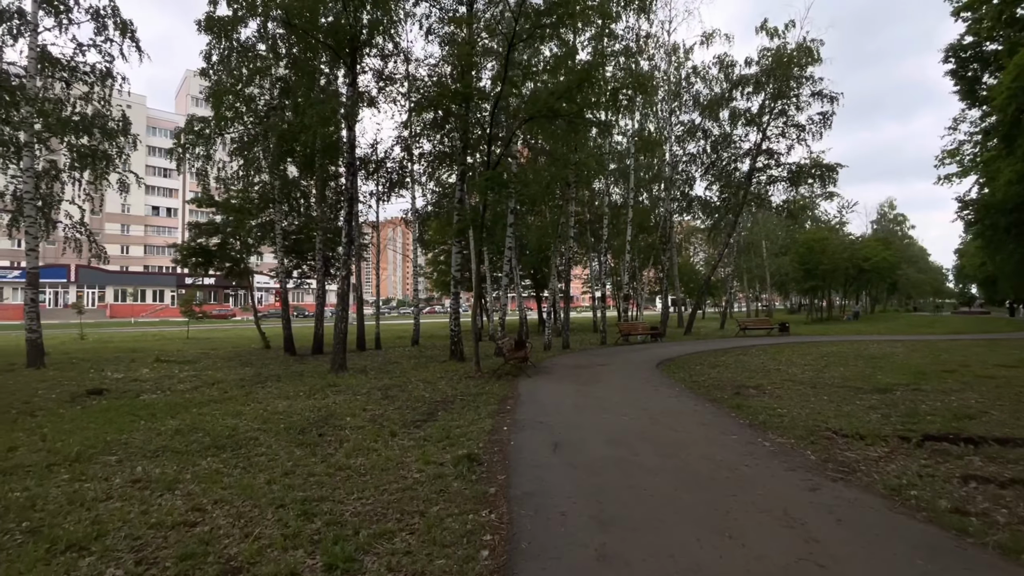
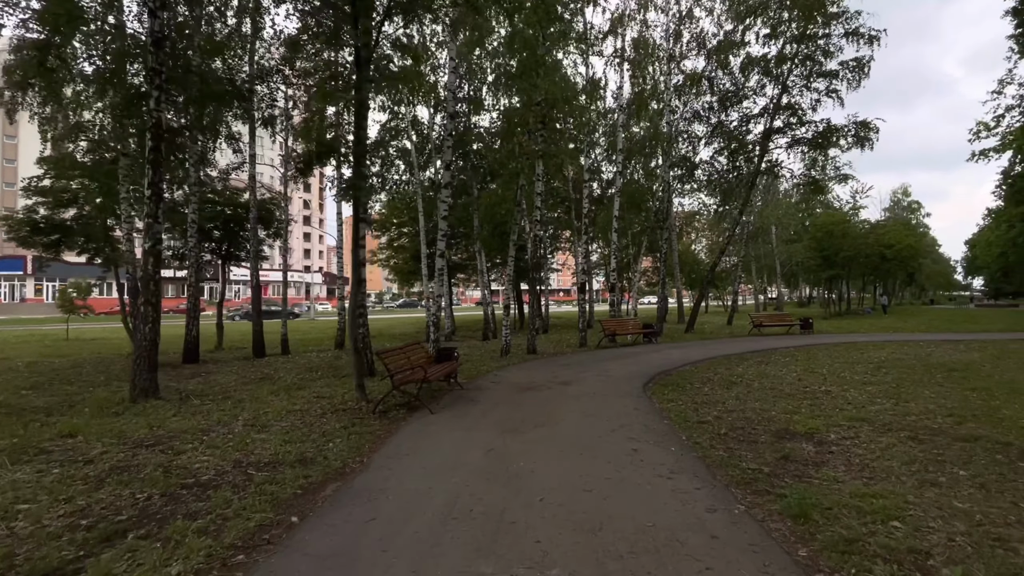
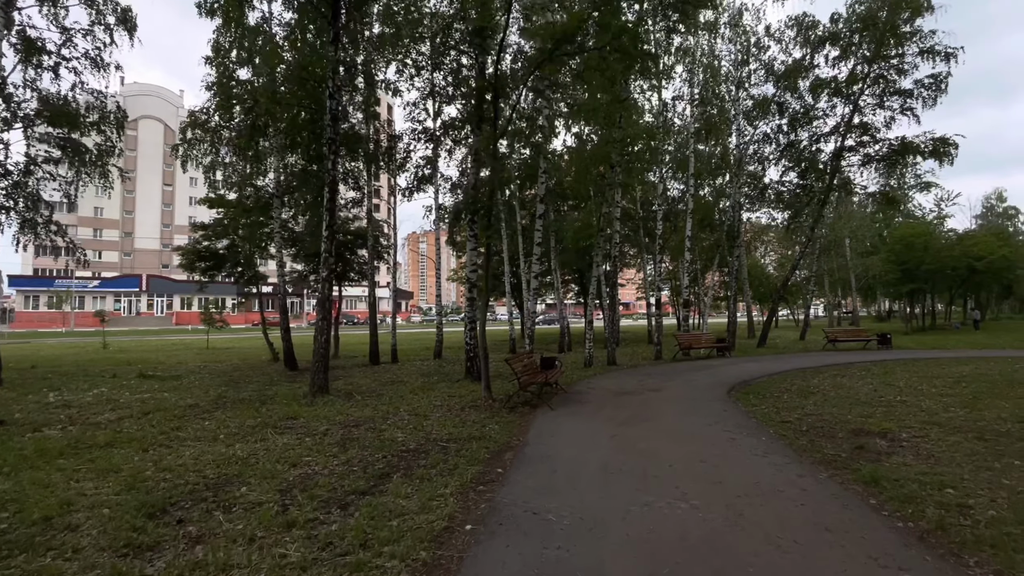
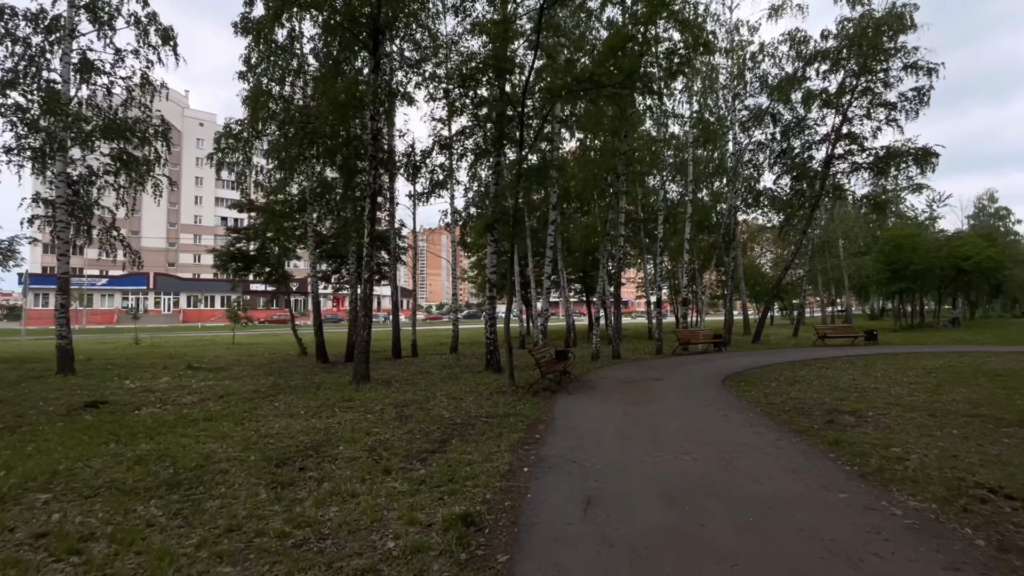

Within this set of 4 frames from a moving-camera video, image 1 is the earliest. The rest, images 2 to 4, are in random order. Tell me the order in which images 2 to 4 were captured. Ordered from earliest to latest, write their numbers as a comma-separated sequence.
4, 3, 2
